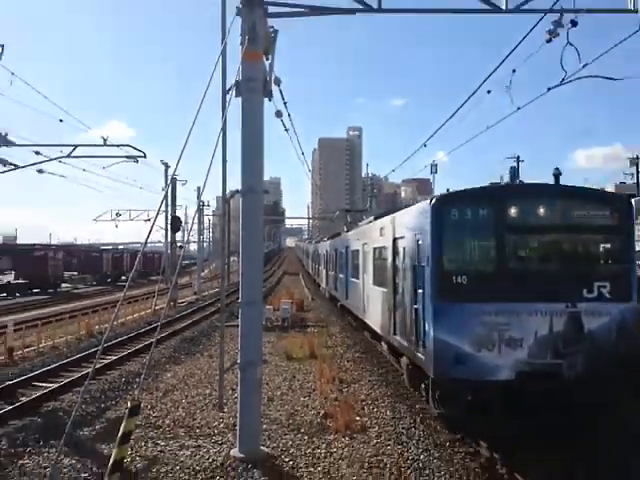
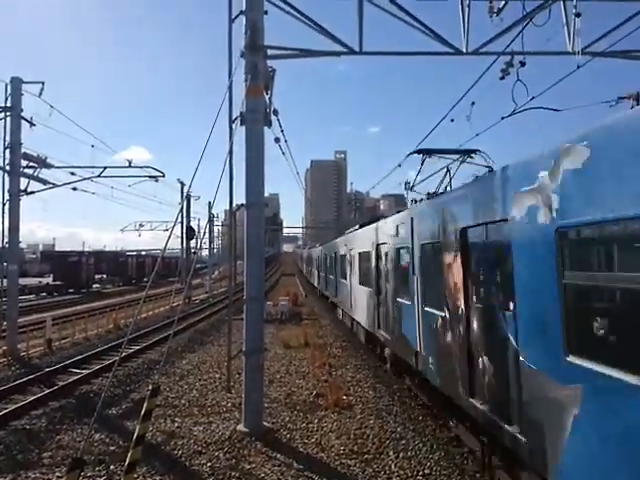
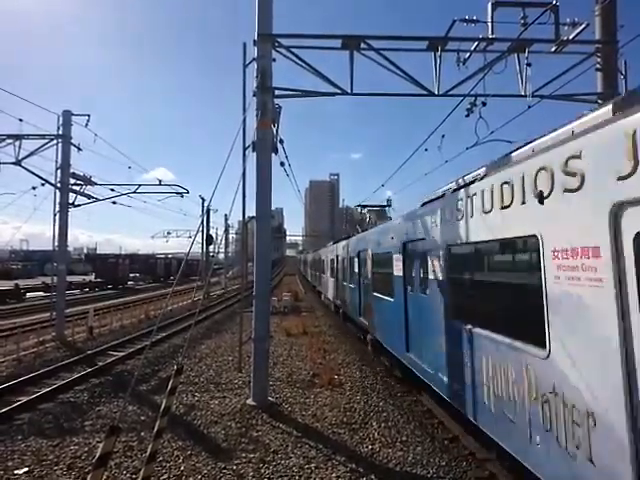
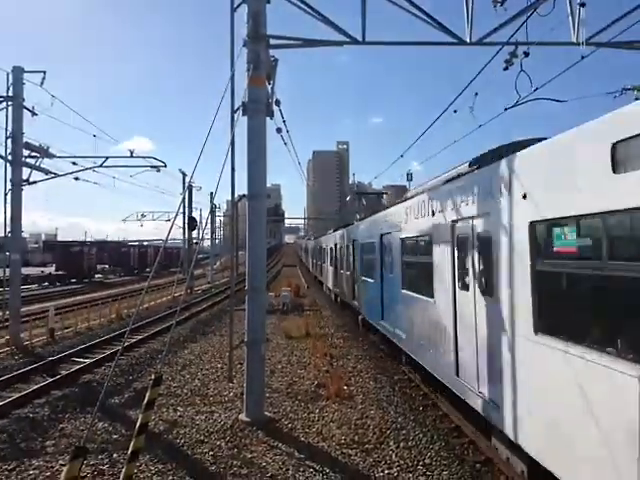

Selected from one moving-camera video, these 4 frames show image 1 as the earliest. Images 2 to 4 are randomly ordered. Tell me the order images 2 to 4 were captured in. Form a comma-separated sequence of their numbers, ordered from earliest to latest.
4, 2, 3
